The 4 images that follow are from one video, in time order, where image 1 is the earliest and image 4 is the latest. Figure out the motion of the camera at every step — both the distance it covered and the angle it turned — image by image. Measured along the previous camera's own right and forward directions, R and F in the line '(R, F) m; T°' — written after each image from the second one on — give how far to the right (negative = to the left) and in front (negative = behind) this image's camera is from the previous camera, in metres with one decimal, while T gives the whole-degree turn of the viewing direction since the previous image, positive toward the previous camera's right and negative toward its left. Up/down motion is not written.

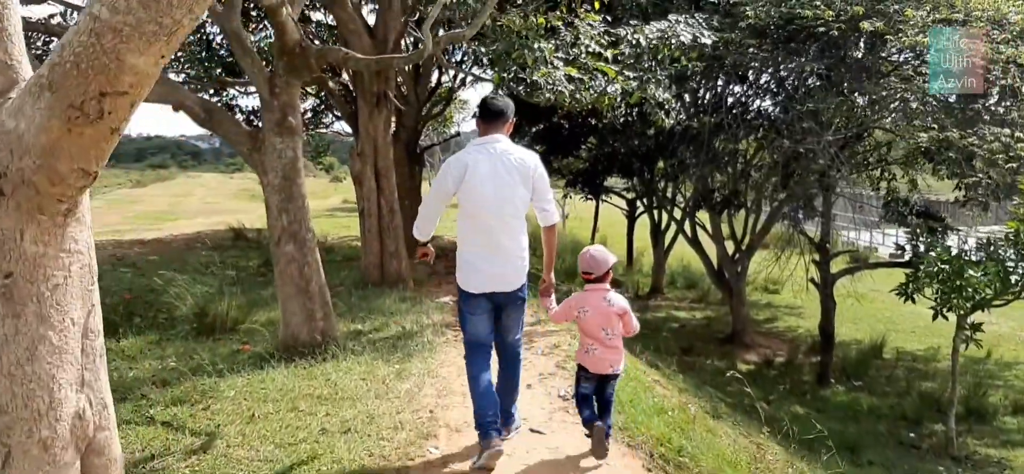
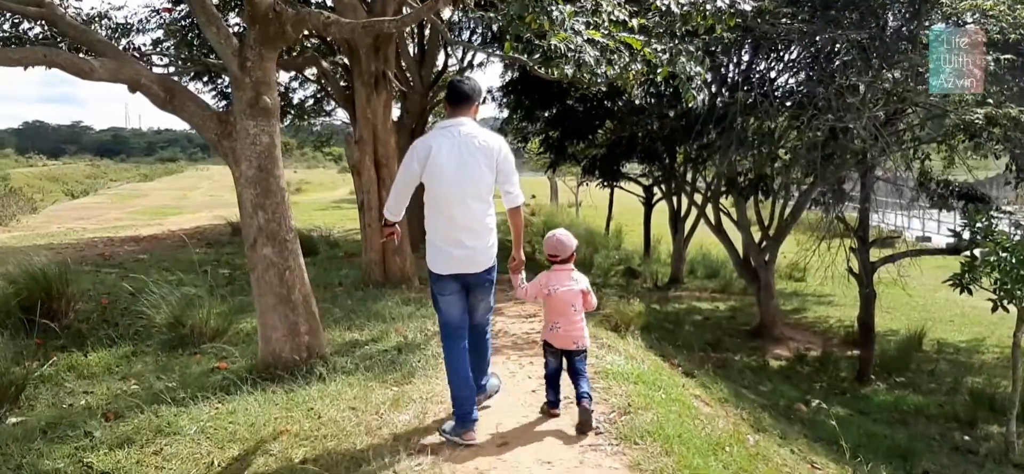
(0.0, +0.8) m; -1°
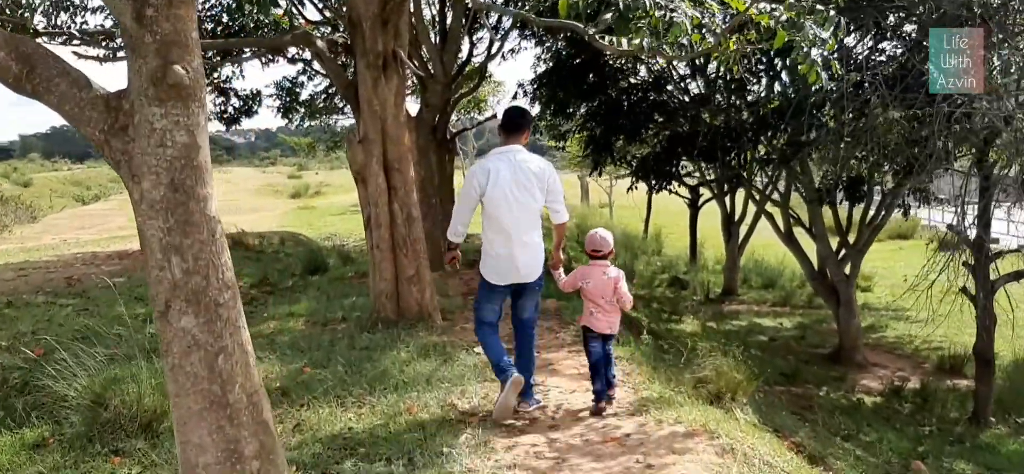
(-0.2, +1.8) m; -1°
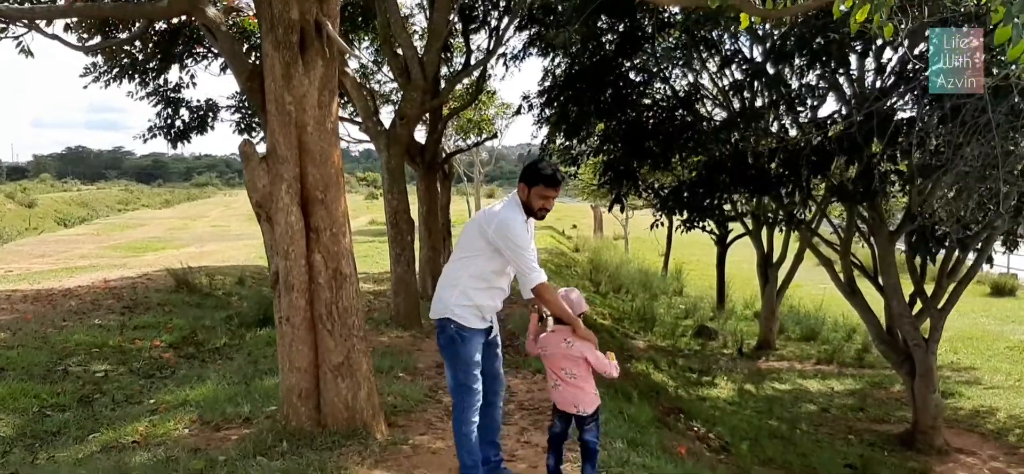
(+0.1, +2.2) m; -1°
